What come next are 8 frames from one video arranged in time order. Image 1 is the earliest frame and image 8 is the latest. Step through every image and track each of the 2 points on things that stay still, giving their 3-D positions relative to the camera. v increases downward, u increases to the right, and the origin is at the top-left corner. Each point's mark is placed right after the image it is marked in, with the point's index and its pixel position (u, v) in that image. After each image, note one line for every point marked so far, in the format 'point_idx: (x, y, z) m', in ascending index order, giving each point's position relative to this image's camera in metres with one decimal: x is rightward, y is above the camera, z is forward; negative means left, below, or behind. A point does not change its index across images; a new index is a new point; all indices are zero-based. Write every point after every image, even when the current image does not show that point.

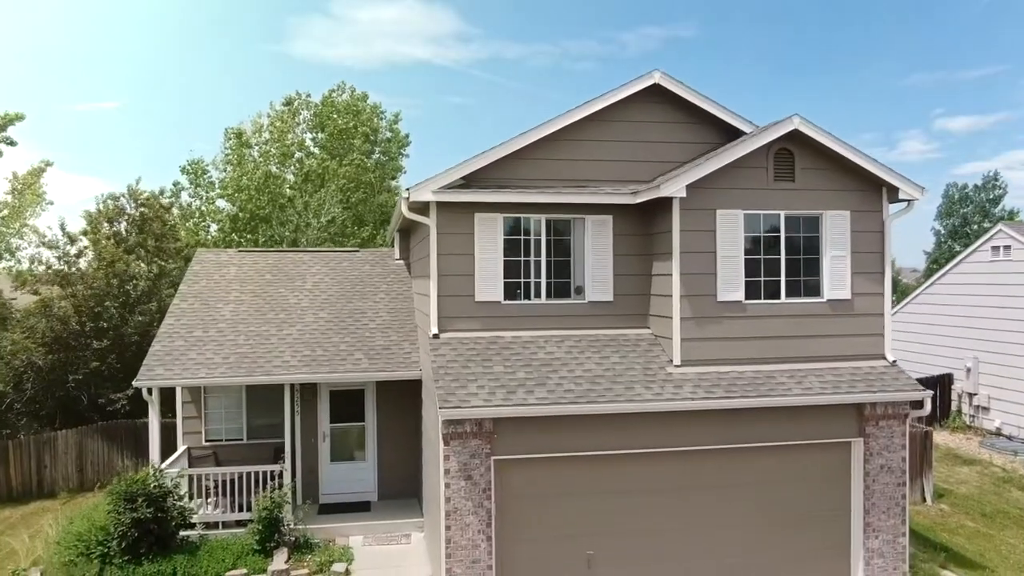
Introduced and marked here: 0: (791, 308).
0: (+3.6, -0.3, +9.0) m
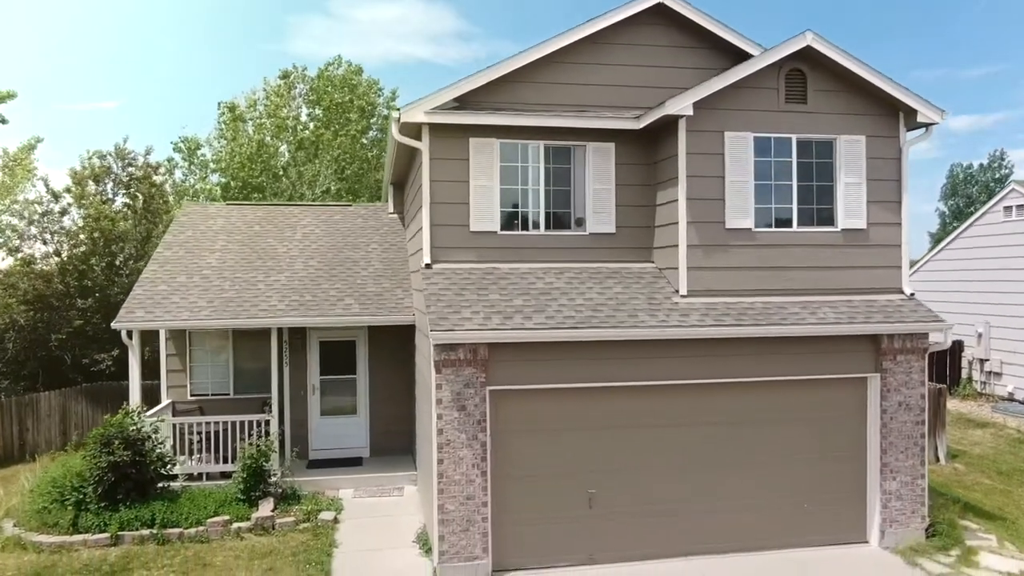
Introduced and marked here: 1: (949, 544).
0: (+3.5, +0.6, +8.5) m
1: (+5.2, -3.0, +8.3) m
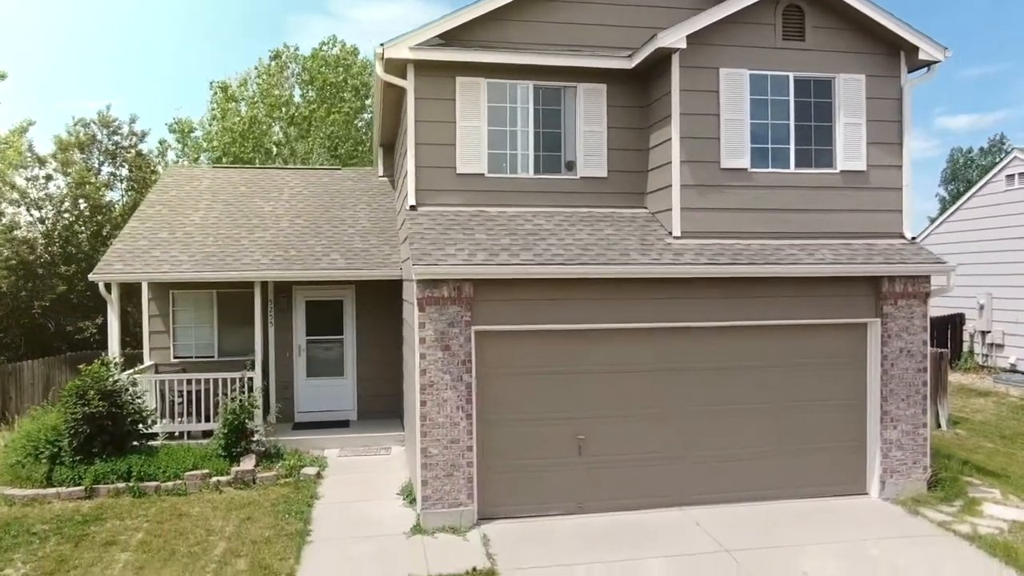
0: (+3.4, +1.3, +8.2) m
1: (+5.0, -2.4, +8.0) m
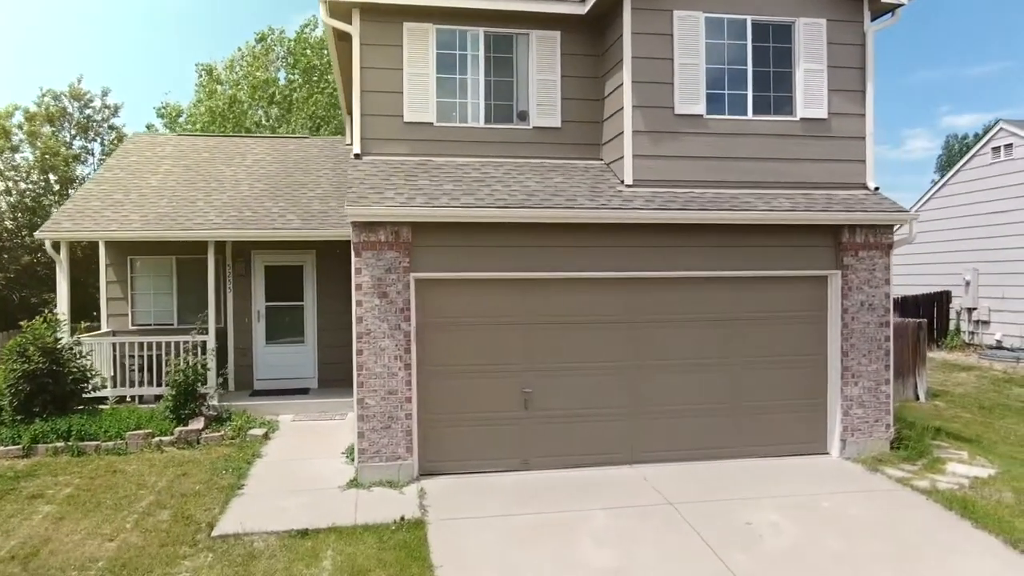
0: (+2.8, +1.8, +7.9) m
1: (+4.4, -1.8, +7.8) m
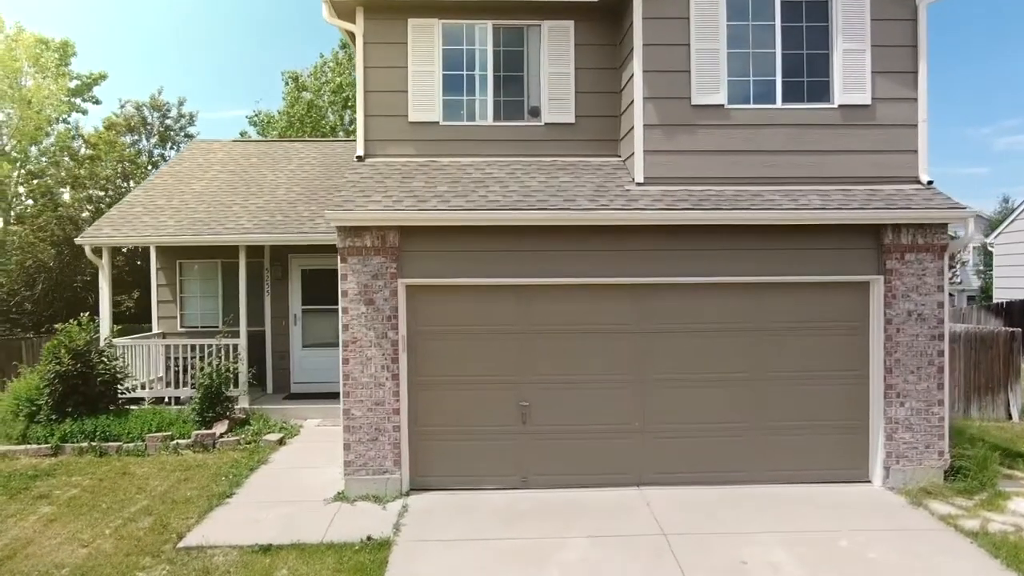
0: (+2.8, +1.7, +7.1) m
1: (+4.4, -1.9, +6.7) m
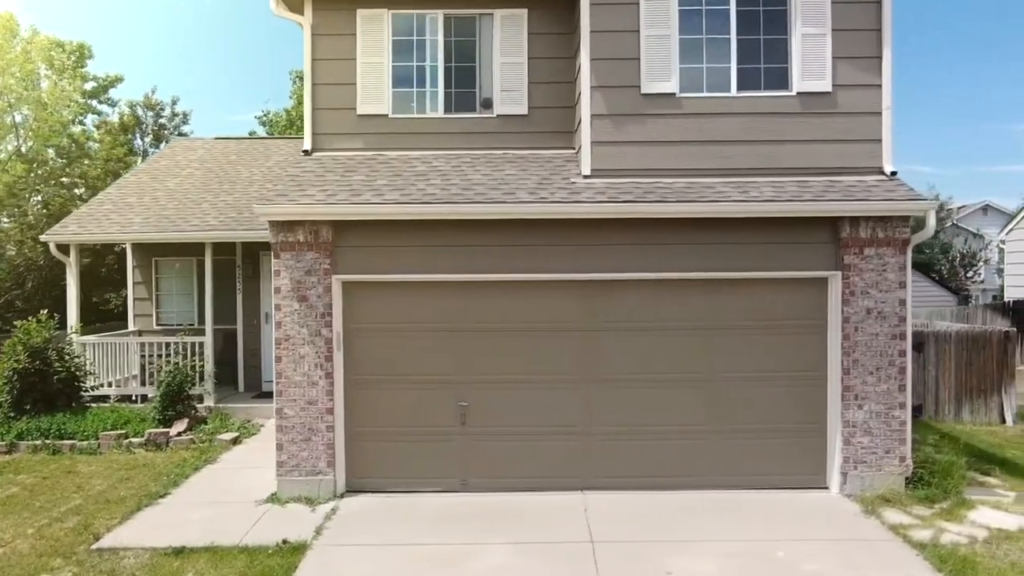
0: (+2.3, +1.8, +6.8) m
1: (+3.8, -1.9, +6.3) m
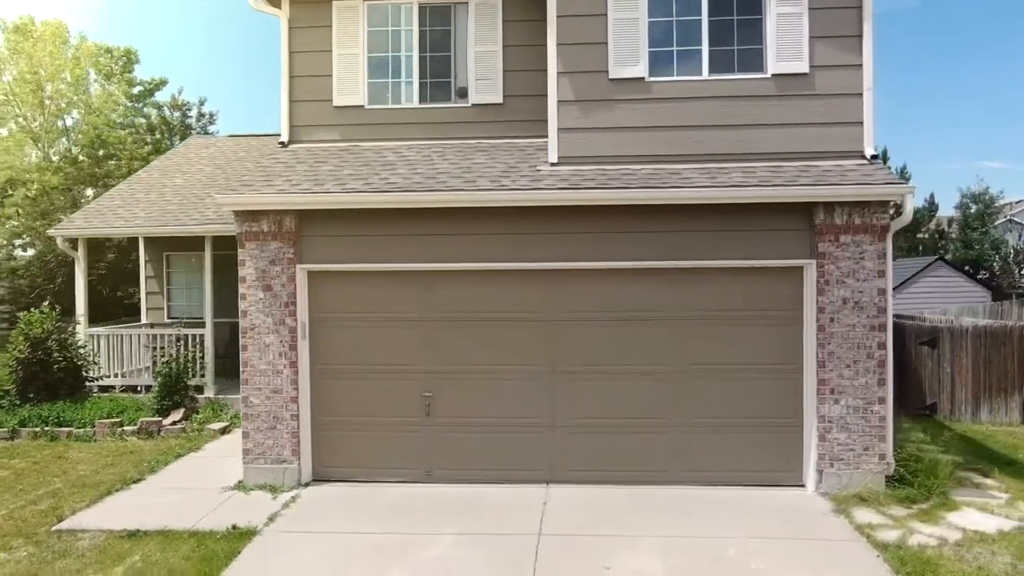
0: (+1.9, +1.9, +6.6) m
1: (+3.5, -1.8, +6.0) m
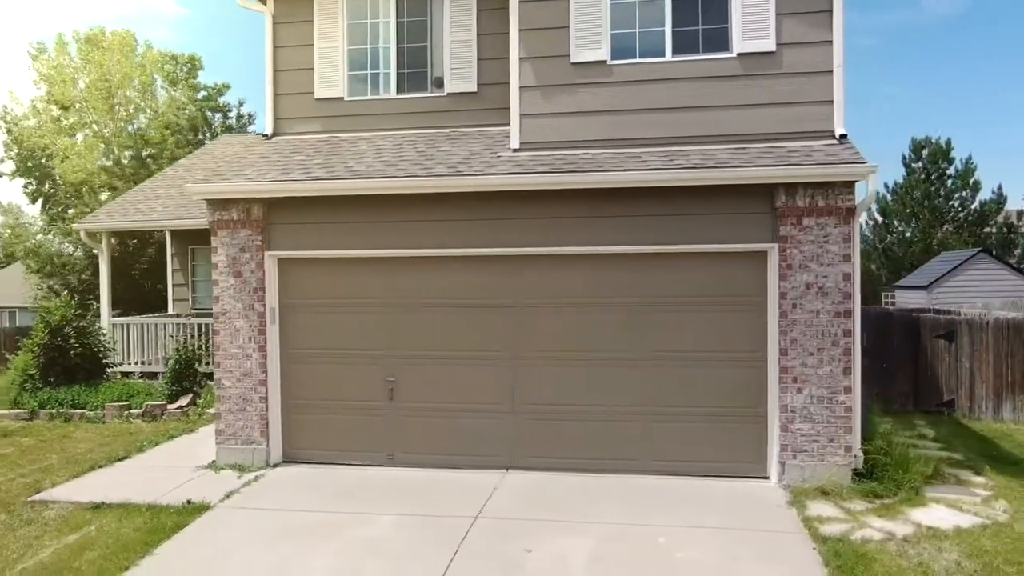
0: (+1.5, +2.0, +6.4) m
1: (+3.0, -1.7, +5.7) m
